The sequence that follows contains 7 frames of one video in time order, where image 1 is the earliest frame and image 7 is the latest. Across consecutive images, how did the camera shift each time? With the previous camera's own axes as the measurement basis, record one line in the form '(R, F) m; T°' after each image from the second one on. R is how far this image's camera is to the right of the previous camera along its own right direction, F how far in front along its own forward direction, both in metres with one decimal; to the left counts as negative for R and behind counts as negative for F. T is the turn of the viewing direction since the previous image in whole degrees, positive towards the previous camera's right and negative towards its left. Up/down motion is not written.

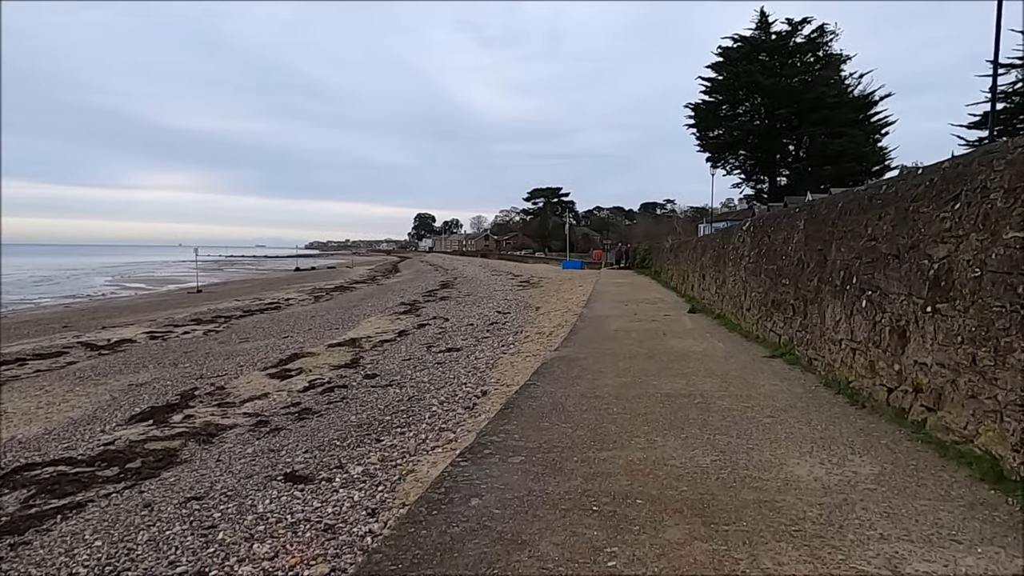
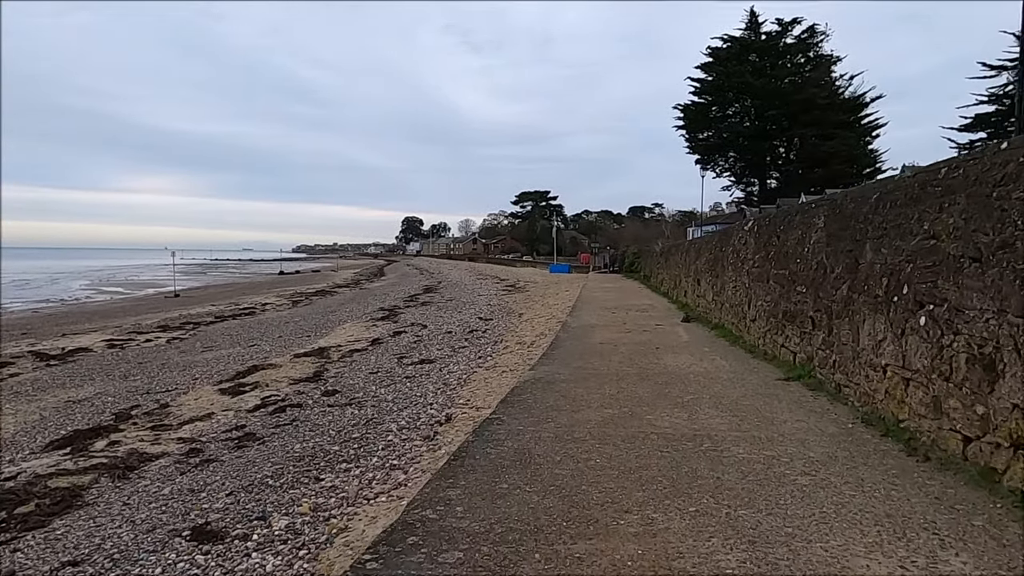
(+0.2, +1.1) m; +1°
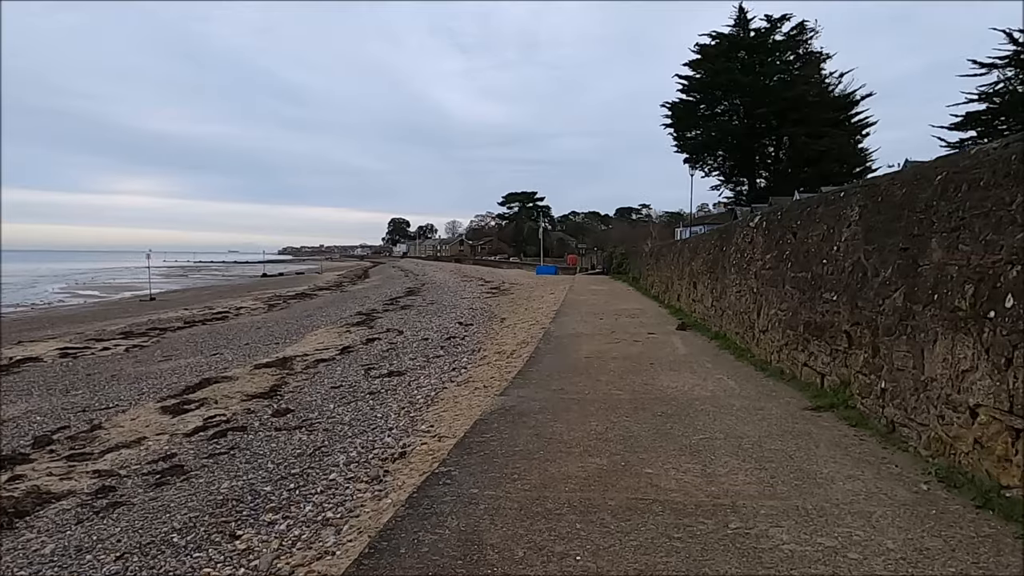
(+0.2, +1.2) m; +1°
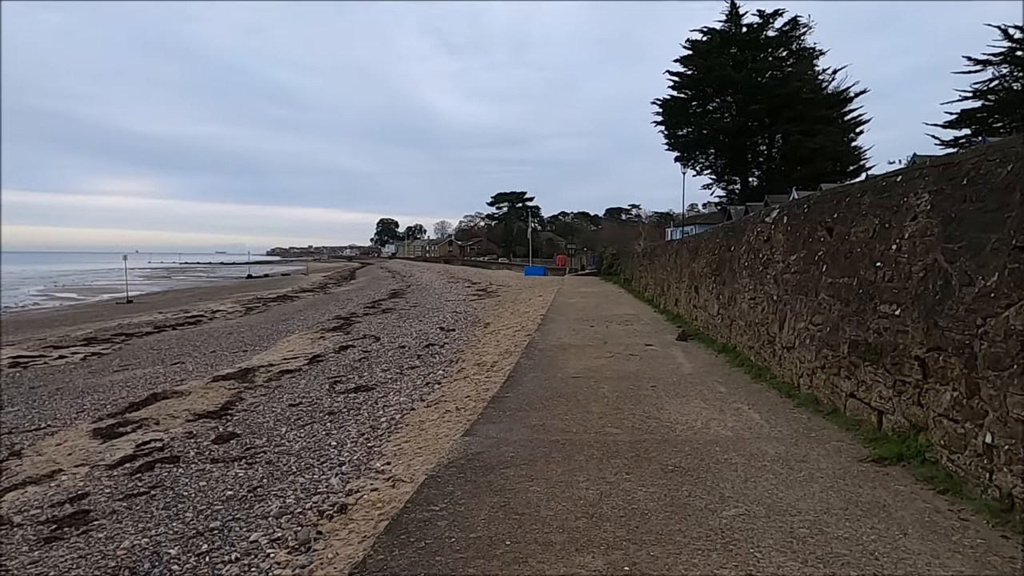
(+0.1, +1.2) m; +1°
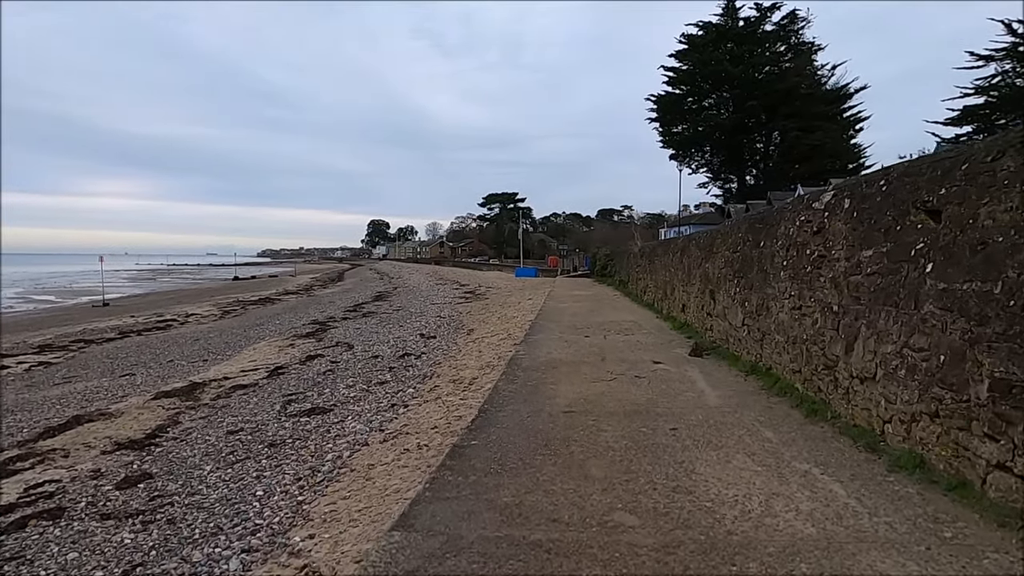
(+0.1, +1.5) m; +1°
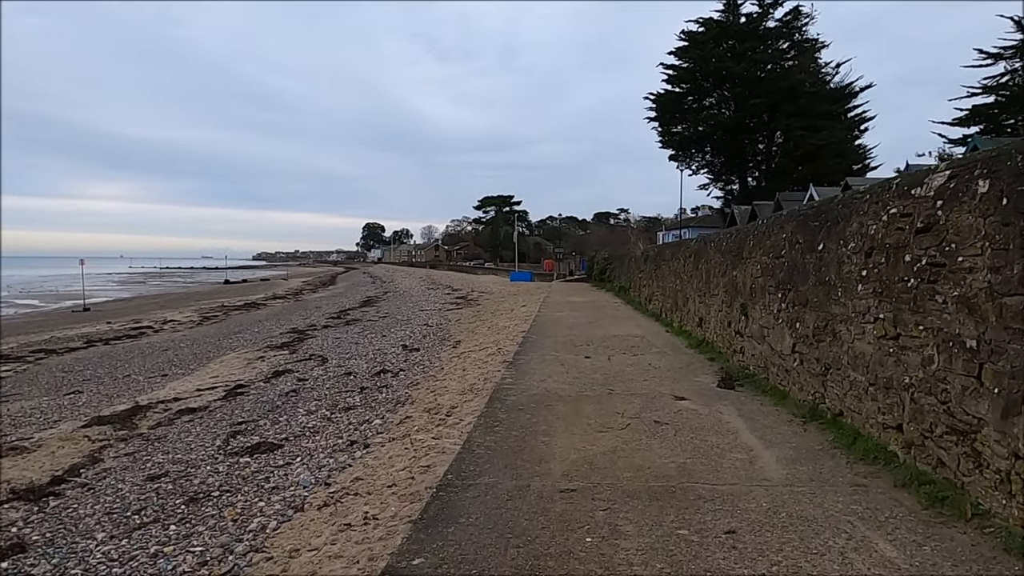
(+0.1, +1.5) m; 0°
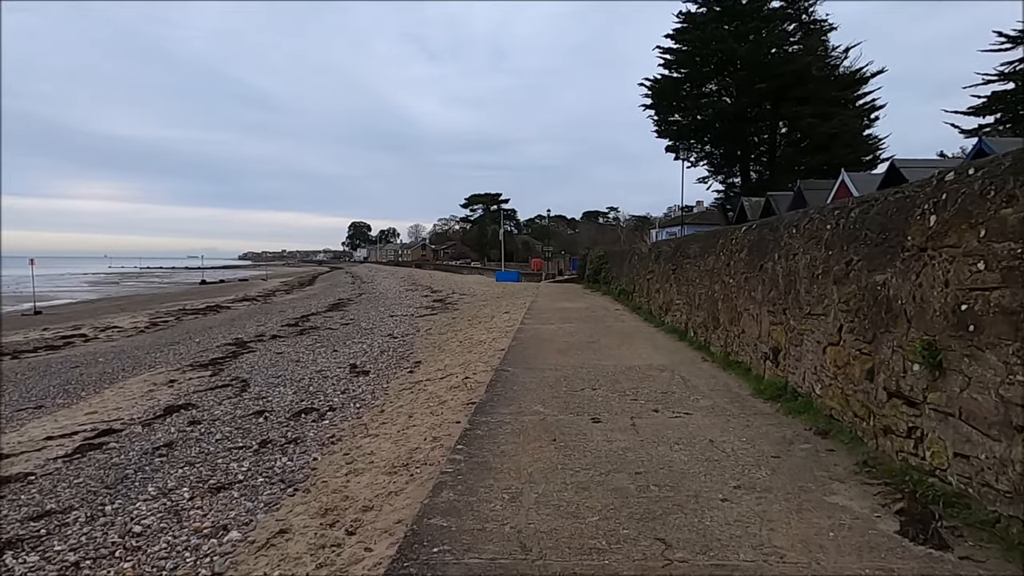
(+0.2, +3.3) m; +1°
